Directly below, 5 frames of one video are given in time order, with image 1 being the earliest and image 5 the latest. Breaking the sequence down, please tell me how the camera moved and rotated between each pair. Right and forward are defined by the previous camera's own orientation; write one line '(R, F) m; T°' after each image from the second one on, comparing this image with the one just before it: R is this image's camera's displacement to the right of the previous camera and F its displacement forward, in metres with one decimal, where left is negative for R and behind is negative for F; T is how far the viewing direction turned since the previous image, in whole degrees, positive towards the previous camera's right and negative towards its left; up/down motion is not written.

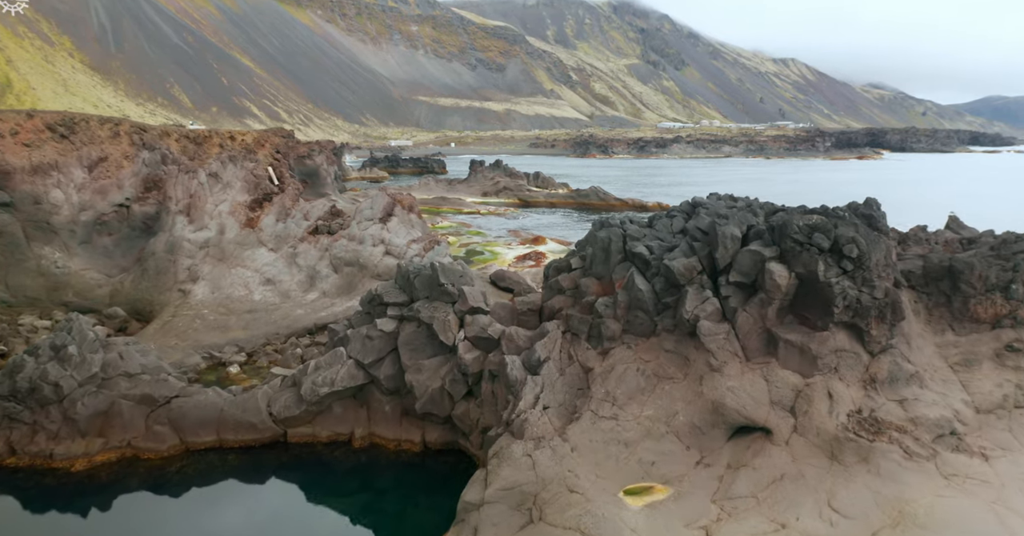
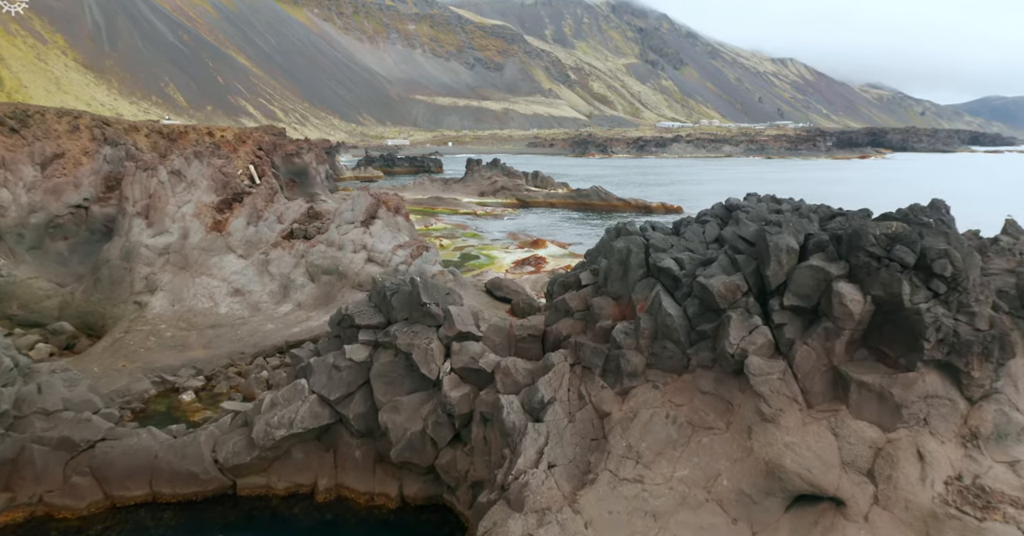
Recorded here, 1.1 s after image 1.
(0.0, +2.7) m; 0°
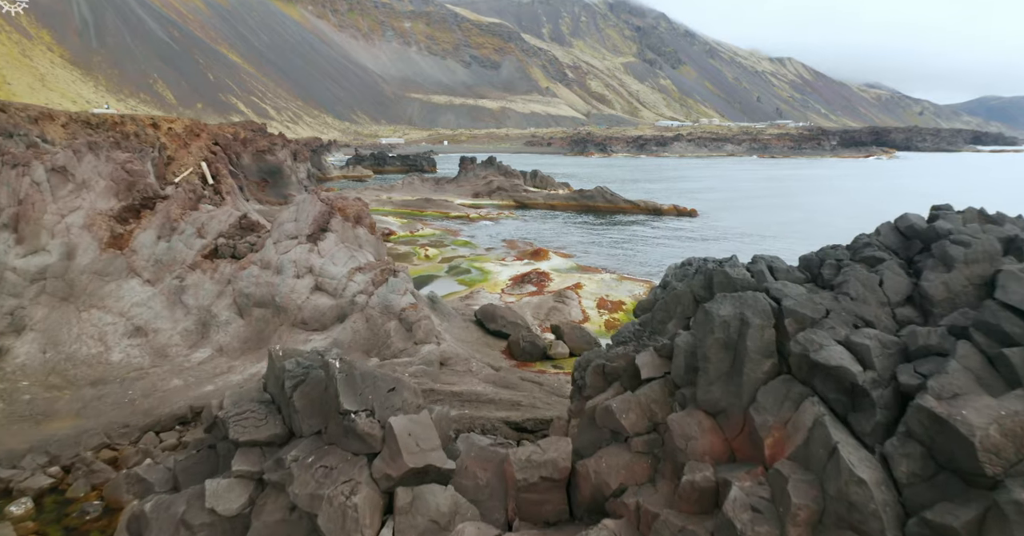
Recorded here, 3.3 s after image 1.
(0.0, +6.0) m; 0°
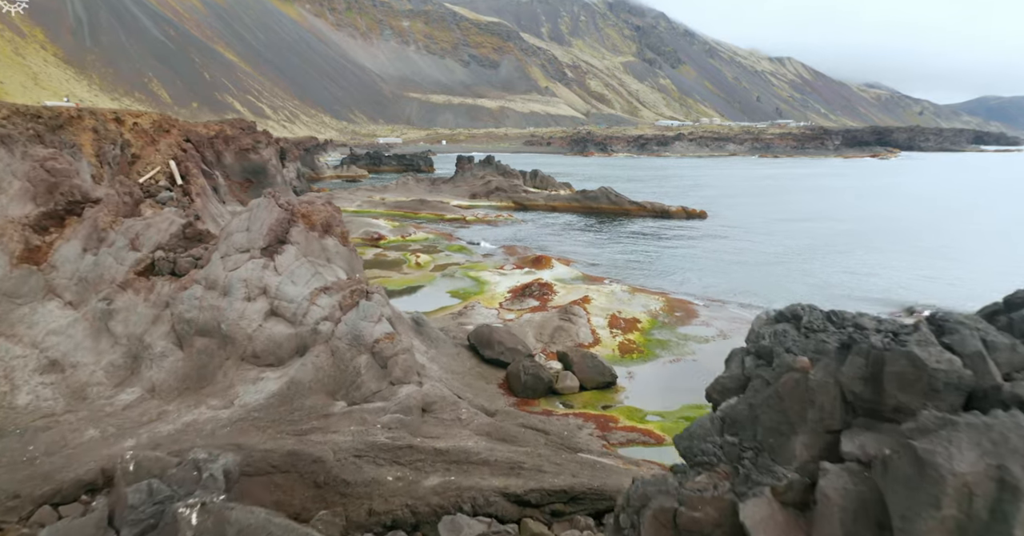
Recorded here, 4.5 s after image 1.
(0.0, +3.1) m; 0°
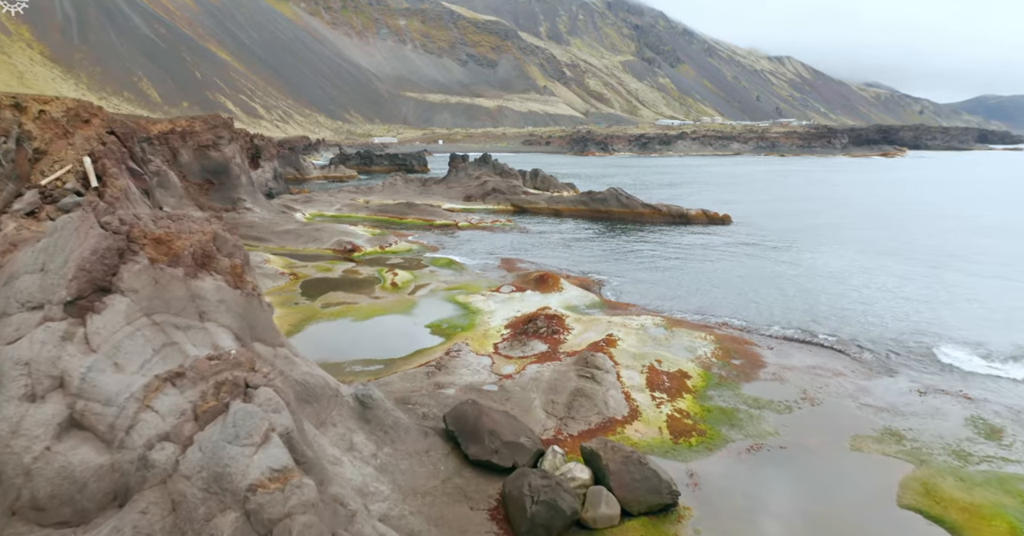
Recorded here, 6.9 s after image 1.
(0.0, +6.3) m; 0°
